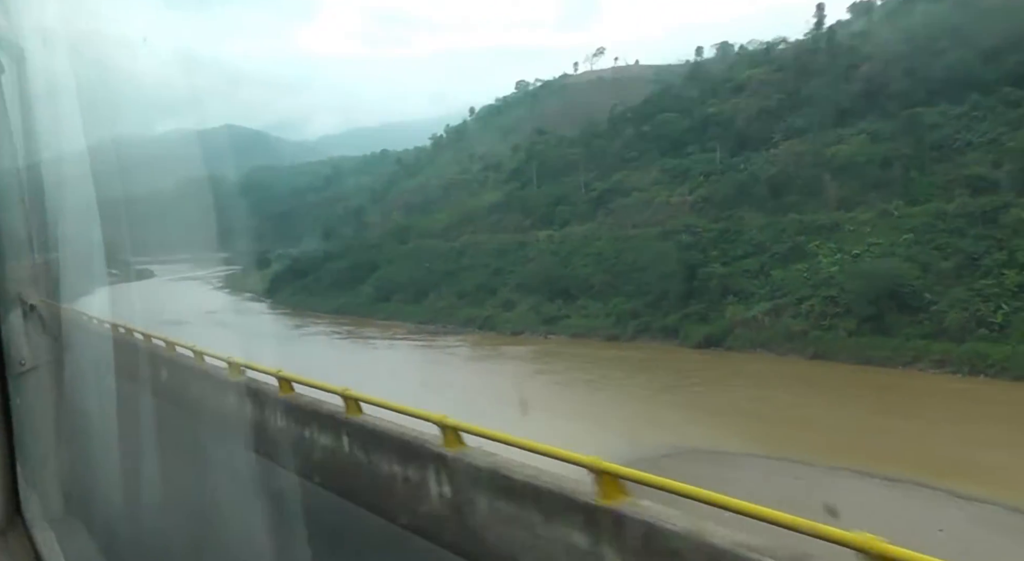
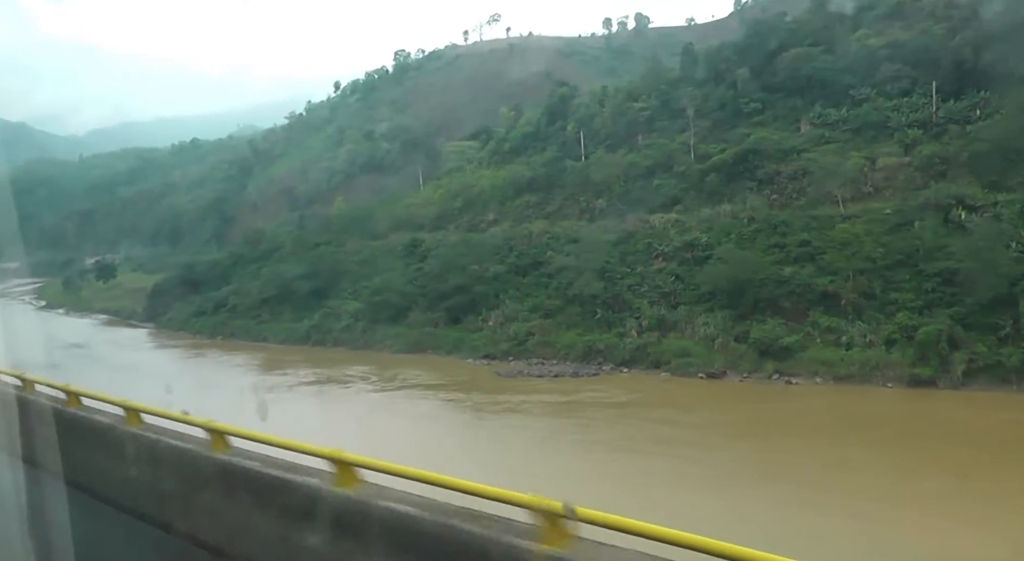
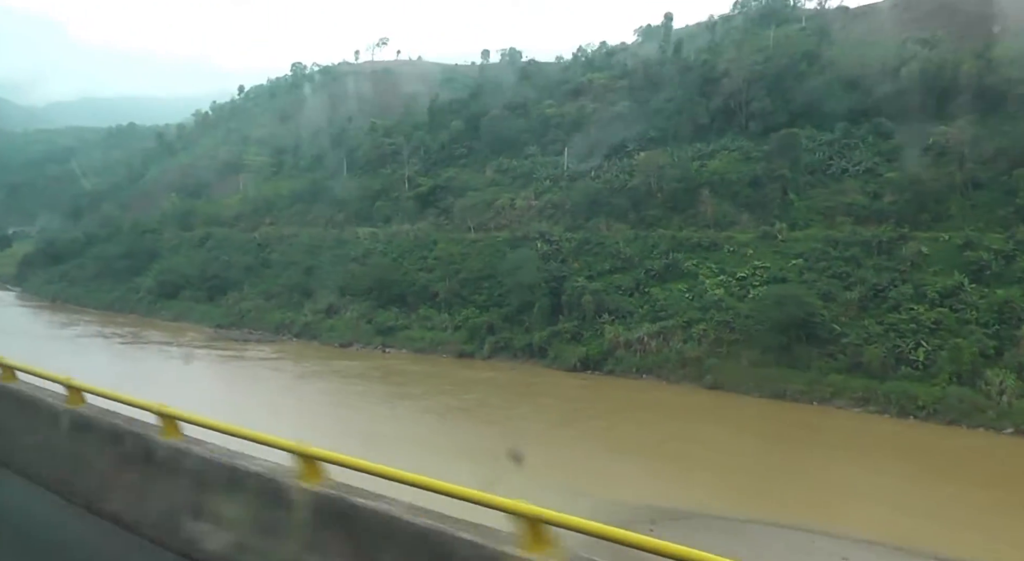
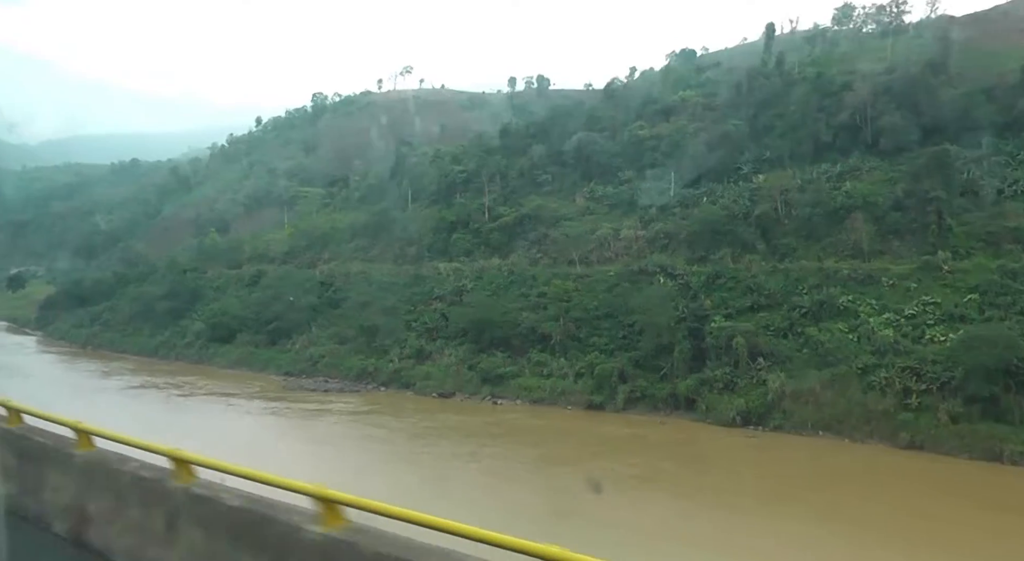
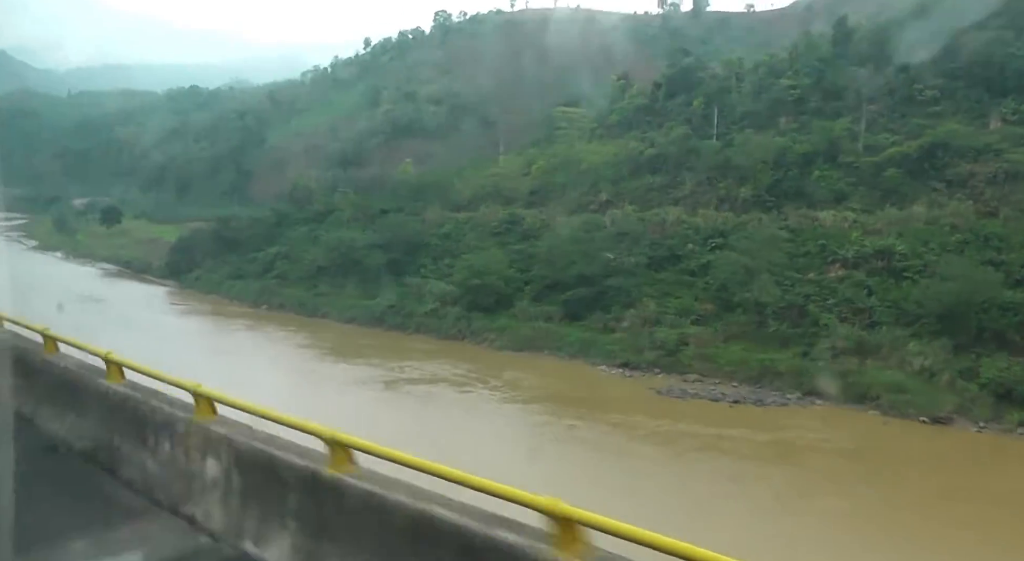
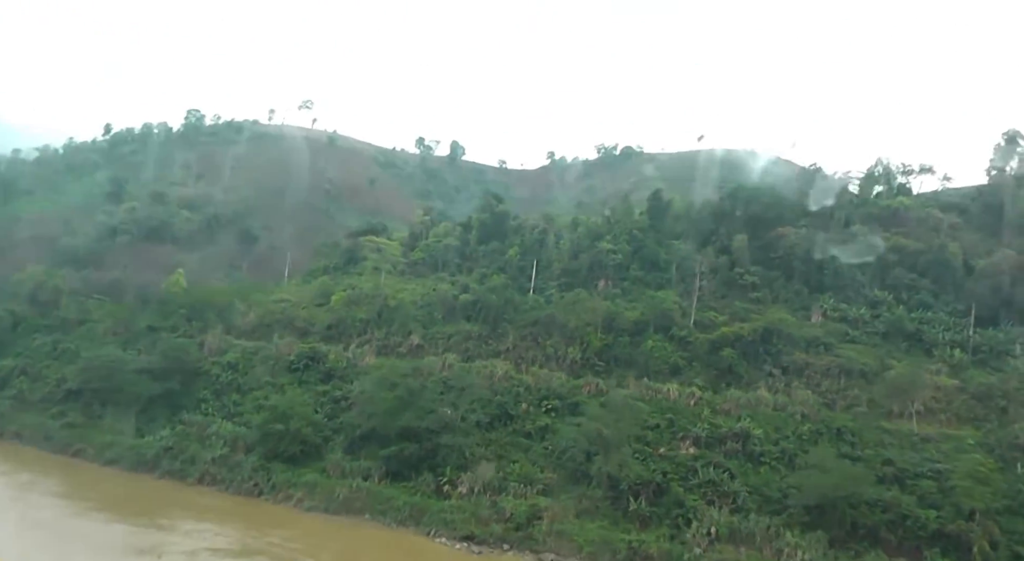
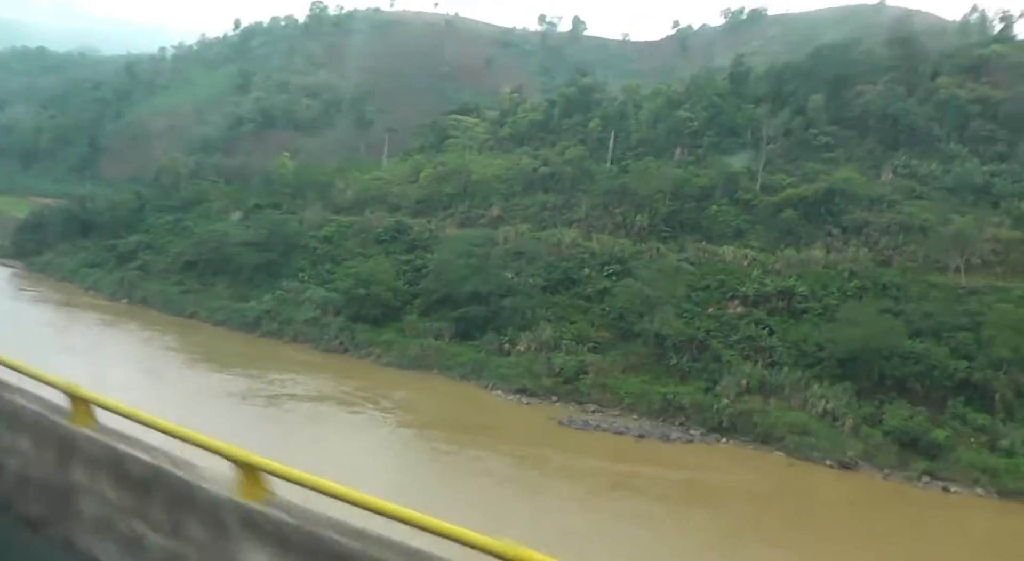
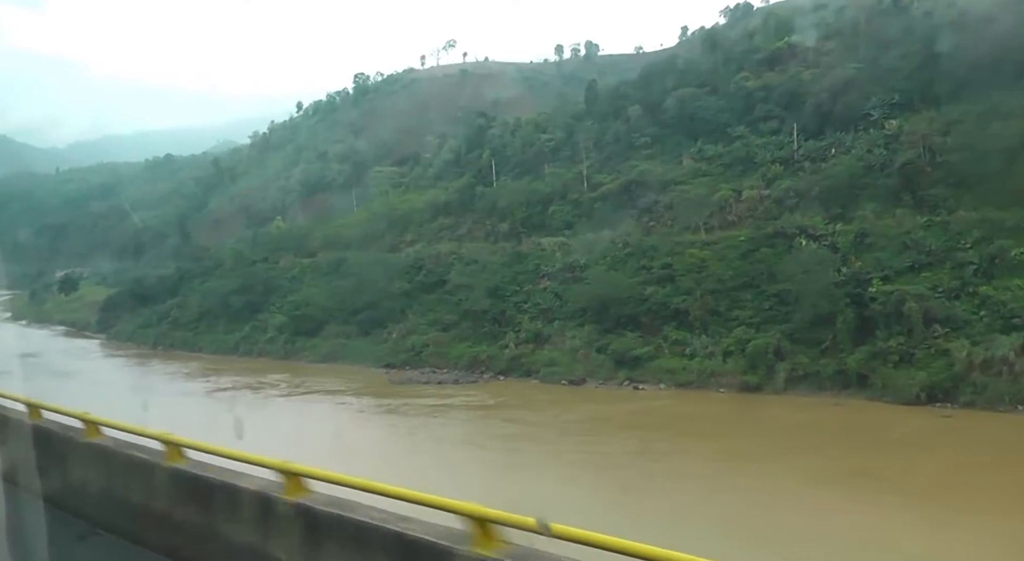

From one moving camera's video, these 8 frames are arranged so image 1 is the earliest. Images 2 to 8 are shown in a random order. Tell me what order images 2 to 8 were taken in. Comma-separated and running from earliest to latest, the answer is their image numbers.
3, 4, 8, 2, 5, 7, 6
